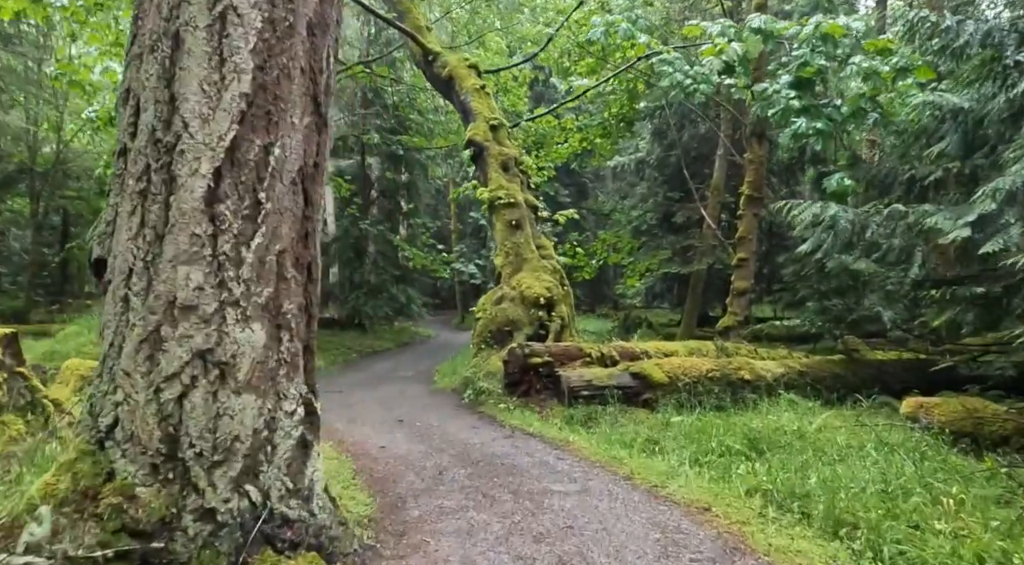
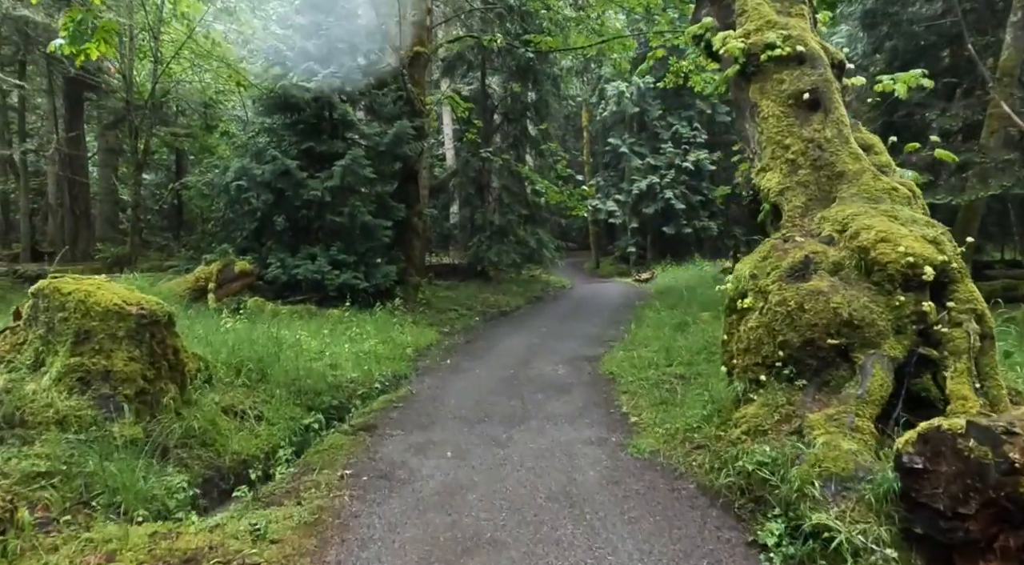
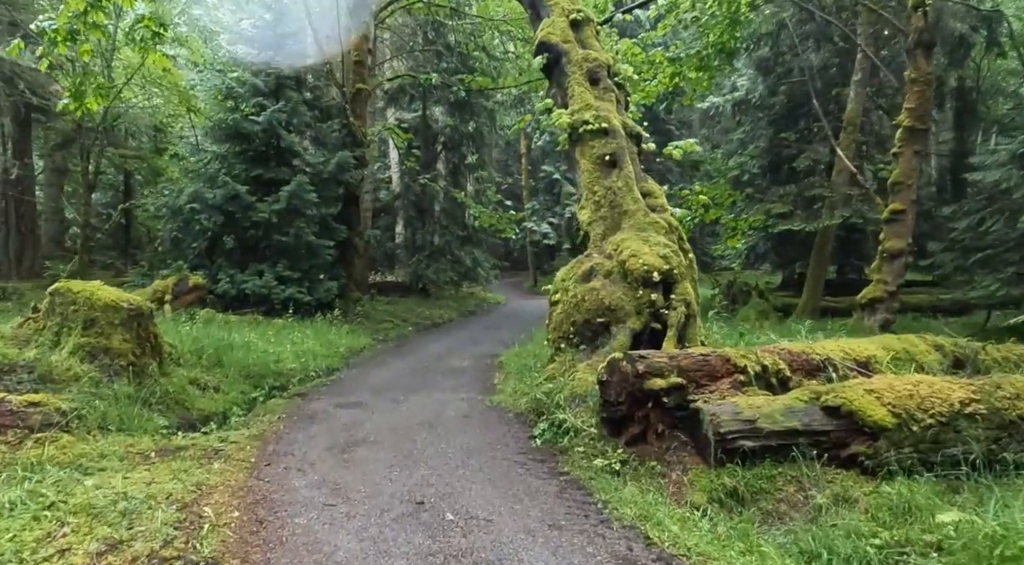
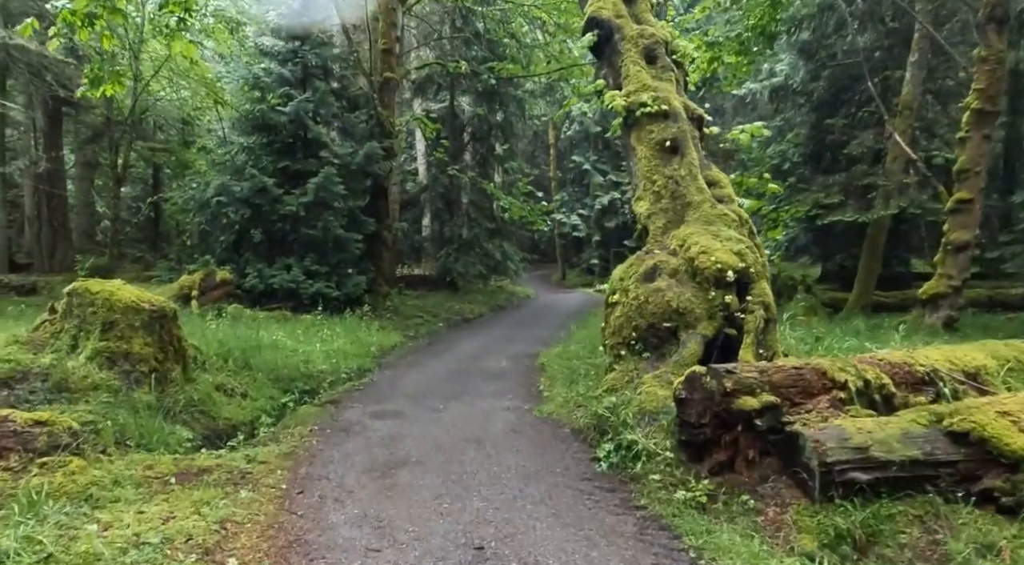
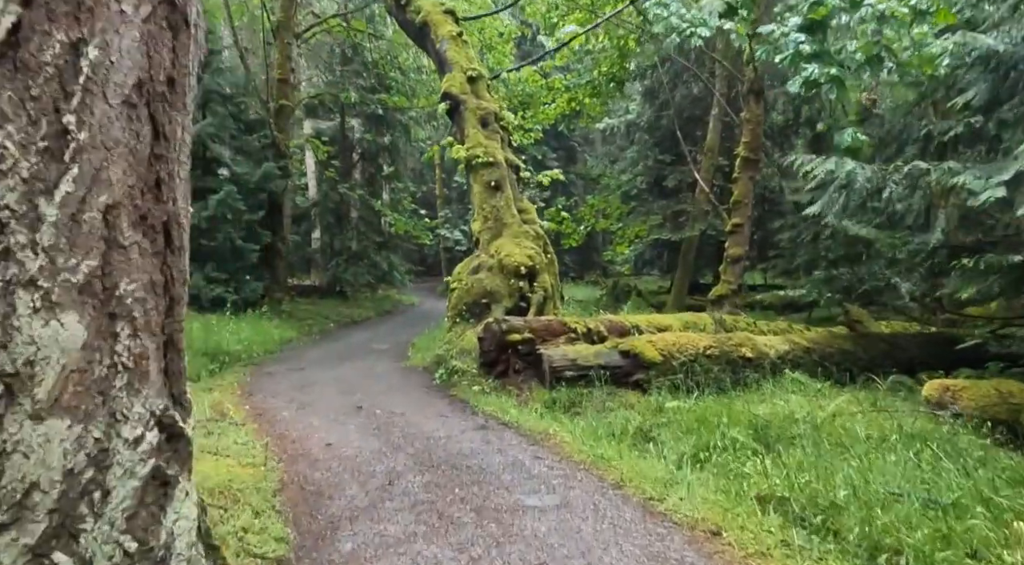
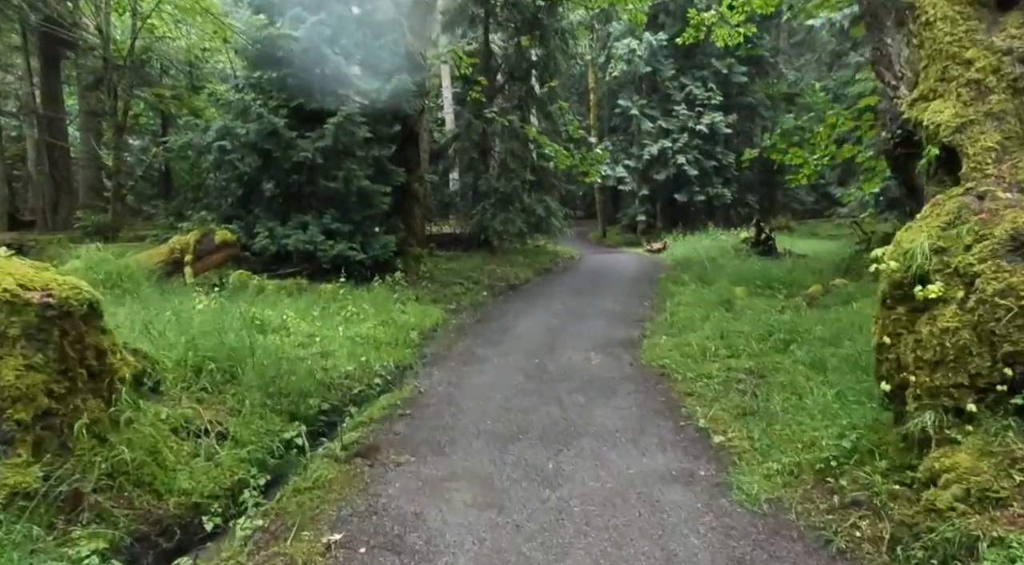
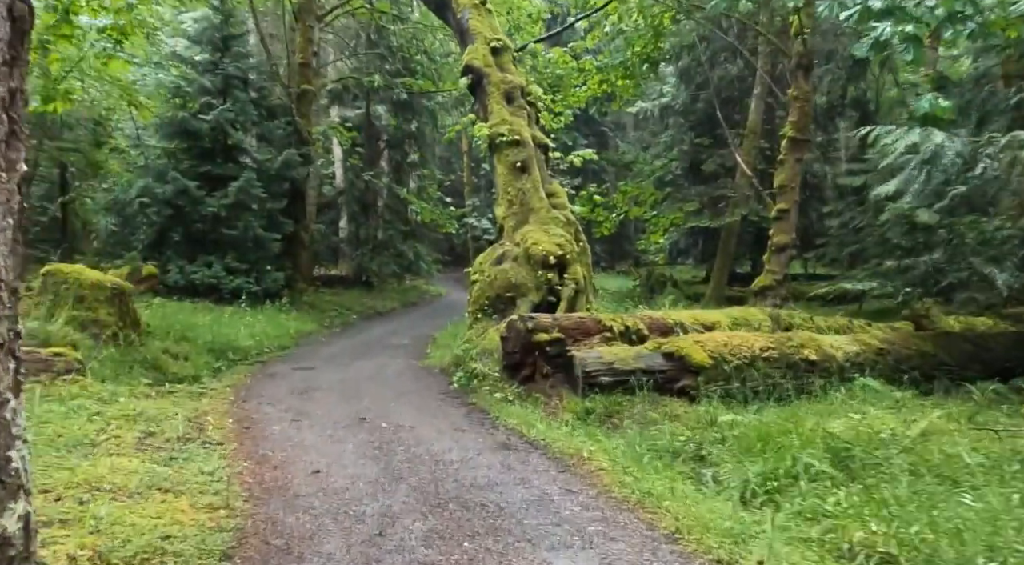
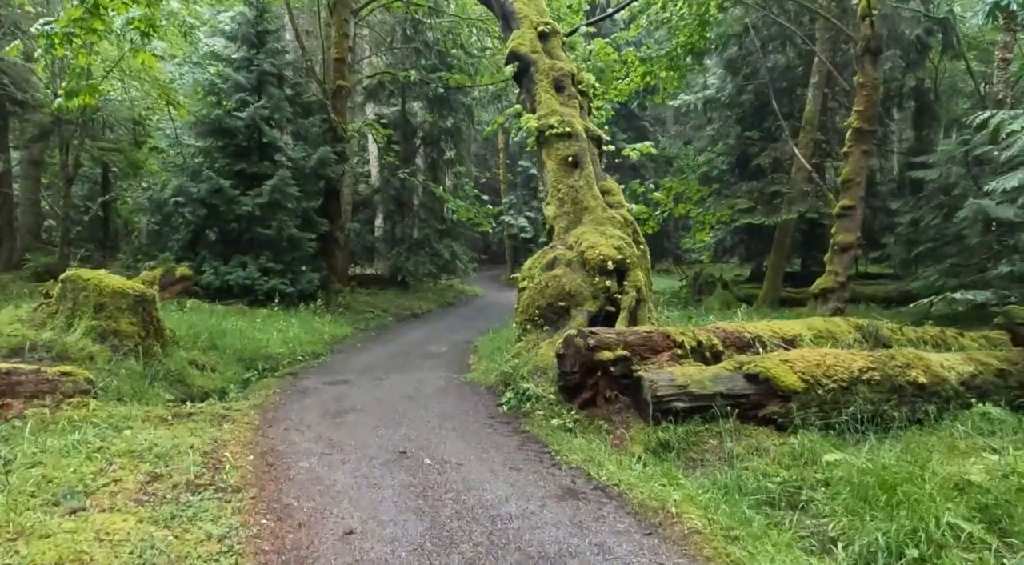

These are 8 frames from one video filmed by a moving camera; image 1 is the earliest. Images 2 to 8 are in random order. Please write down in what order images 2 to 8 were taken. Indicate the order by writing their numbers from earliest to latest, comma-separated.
5, 7, 8, 3, 4, 2, 6
